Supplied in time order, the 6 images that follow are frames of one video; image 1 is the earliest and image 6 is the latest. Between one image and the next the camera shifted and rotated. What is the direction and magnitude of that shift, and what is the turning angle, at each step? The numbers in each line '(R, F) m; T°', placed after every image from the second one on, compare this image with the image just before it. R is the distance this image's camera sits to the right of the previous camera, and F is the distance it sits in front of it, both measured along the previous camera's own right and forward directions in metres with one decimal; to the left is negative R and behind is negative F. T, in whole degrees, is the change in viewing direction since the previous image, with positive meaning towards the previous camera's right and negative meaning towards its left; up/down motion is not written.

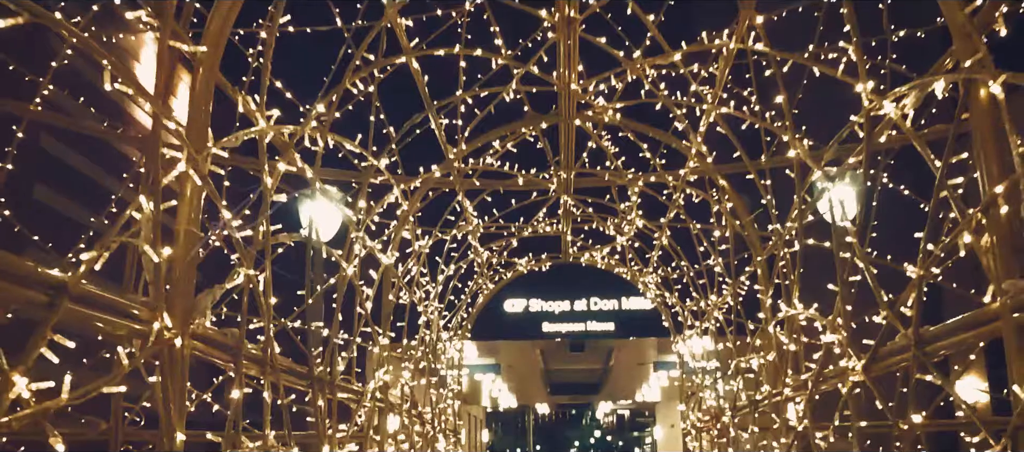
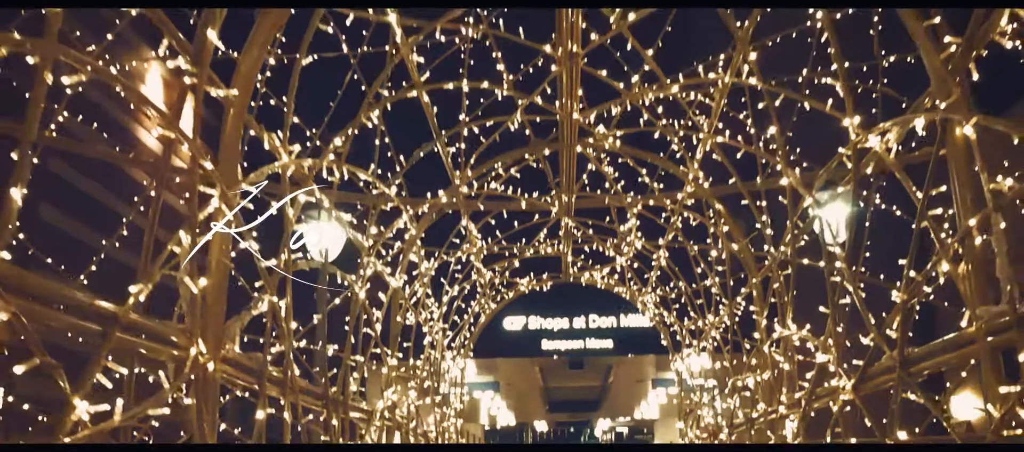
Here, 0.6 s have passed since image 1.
(-0.1, -0.3) m; 0°
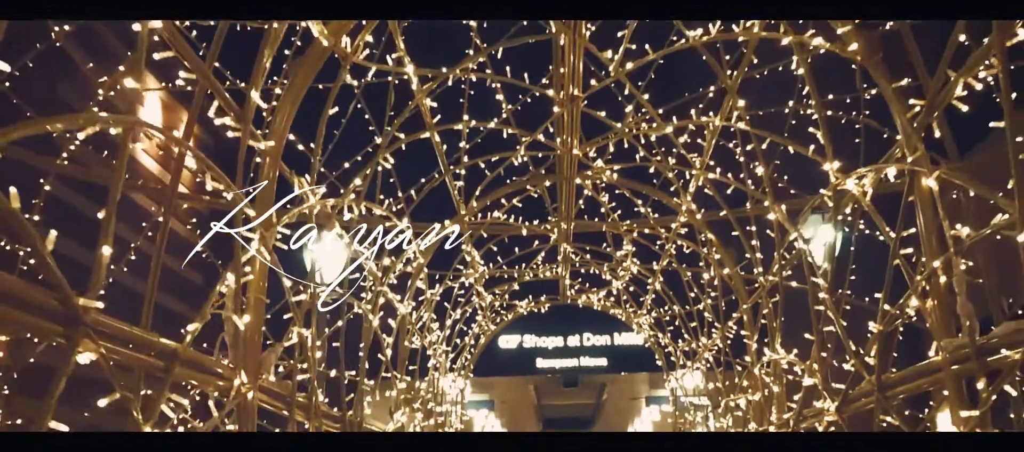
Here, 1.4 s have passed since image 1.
(-0.1, -0.5) m; +1°
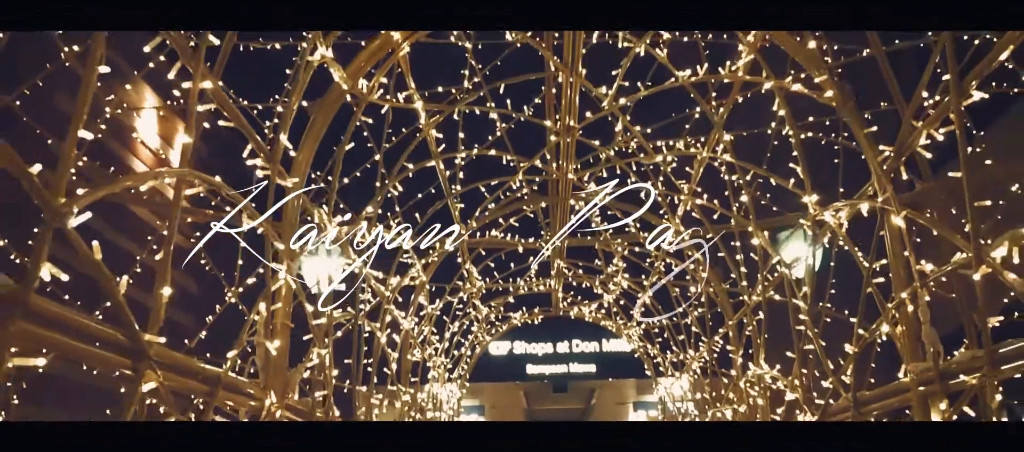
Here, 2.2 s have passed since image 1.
(-0.1, -0.4) m; +1°
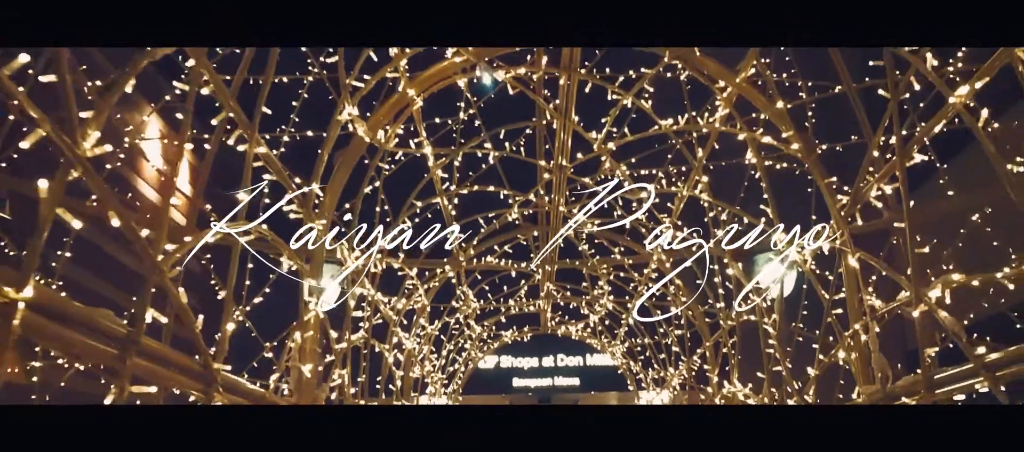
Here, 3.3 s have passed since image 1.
(-0.1, -0.7) m; +1°
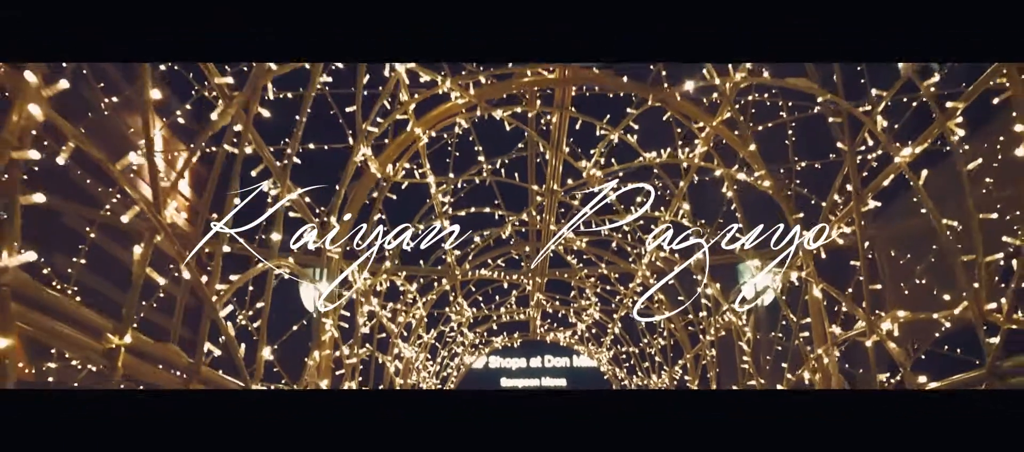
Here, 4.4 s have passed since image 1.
(-0.1, -0.6) m; +1°
